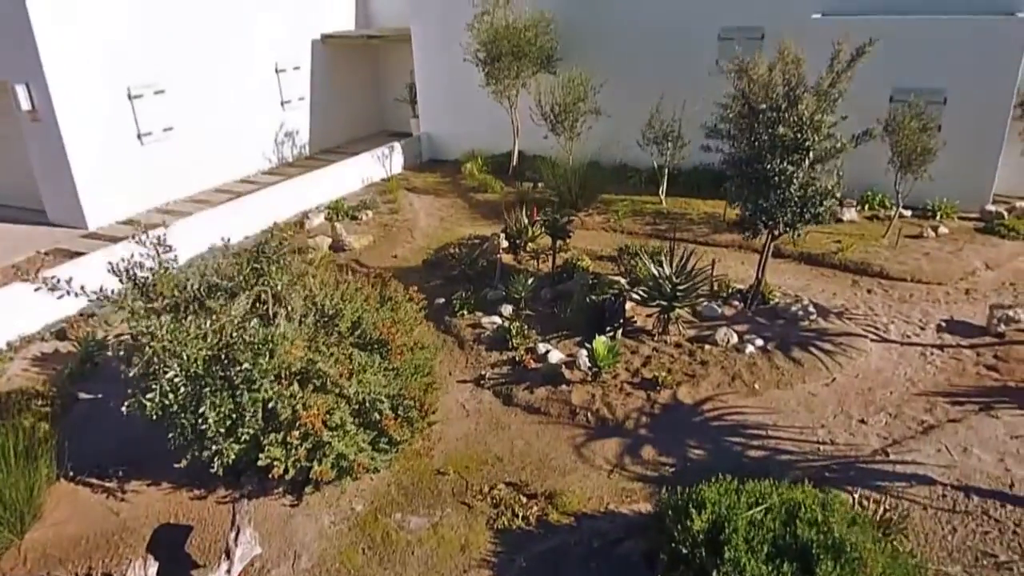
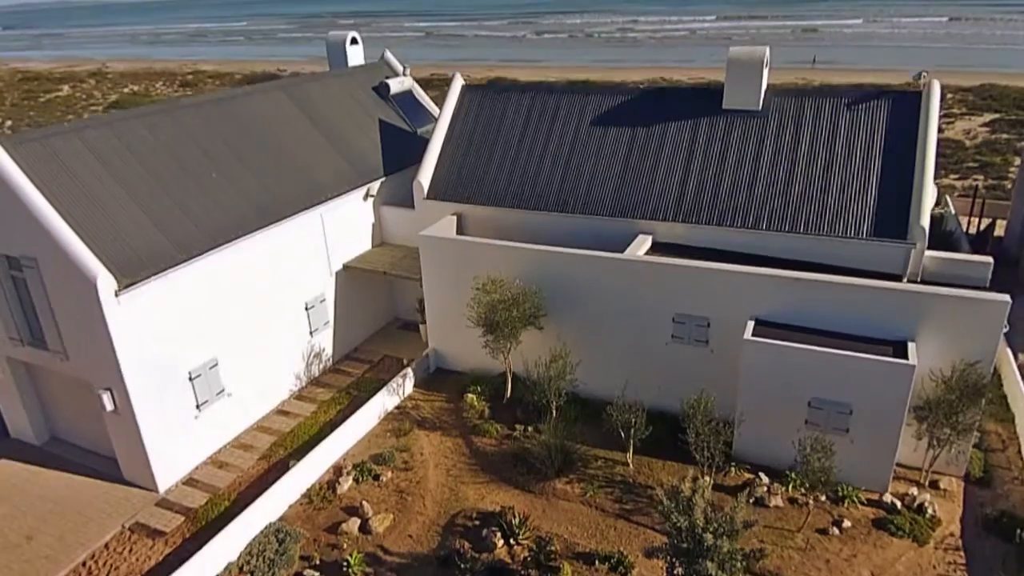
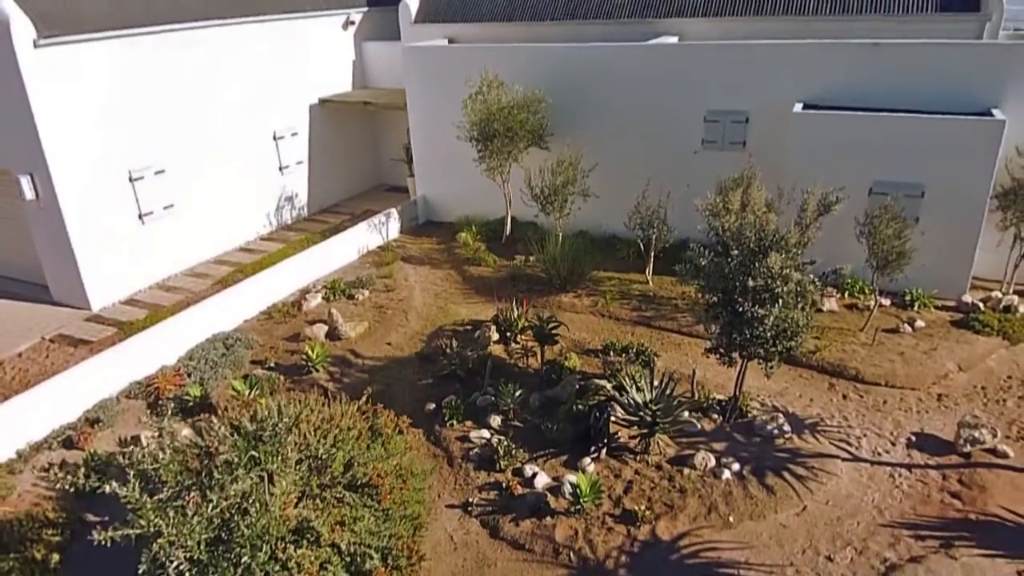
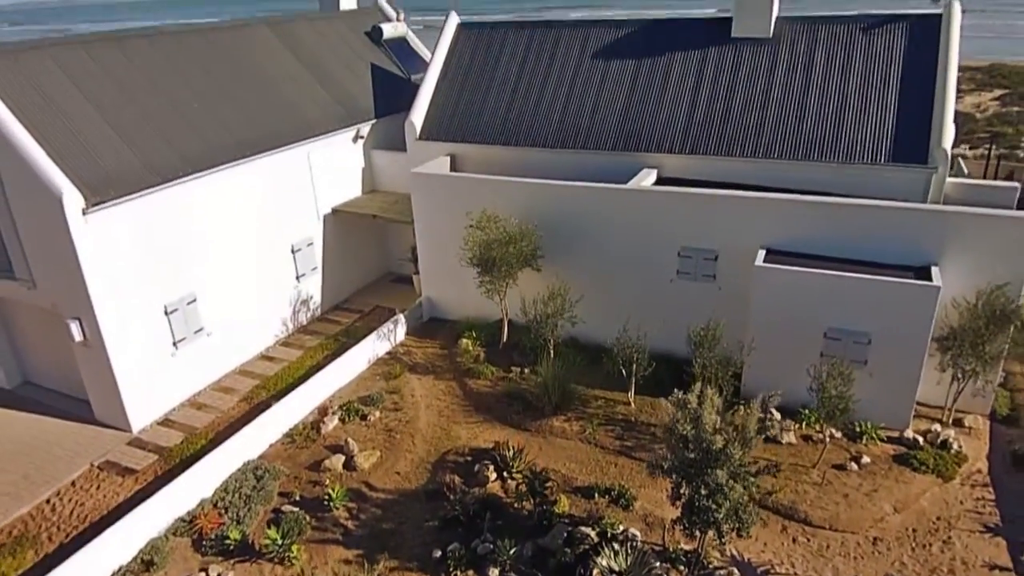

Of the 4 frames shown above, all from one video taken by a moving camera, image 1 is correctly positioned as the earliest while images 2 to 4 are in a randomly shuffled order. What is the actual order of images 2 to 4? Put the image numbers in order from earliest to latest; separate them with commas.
3, 4, 2
